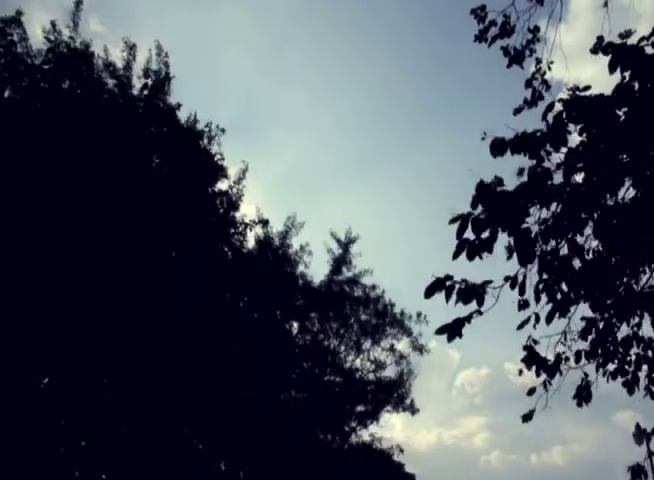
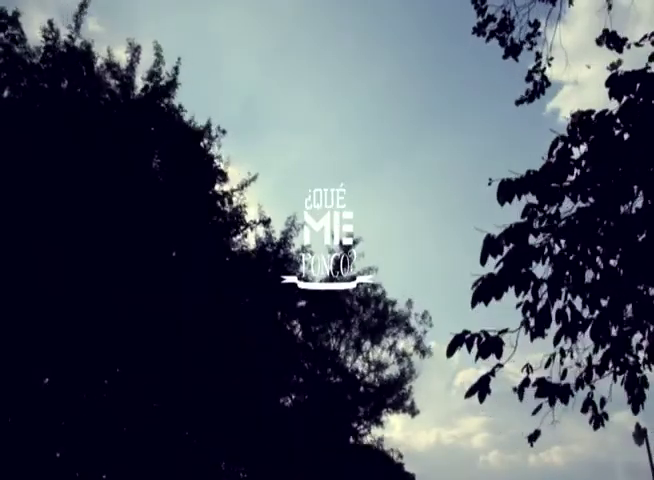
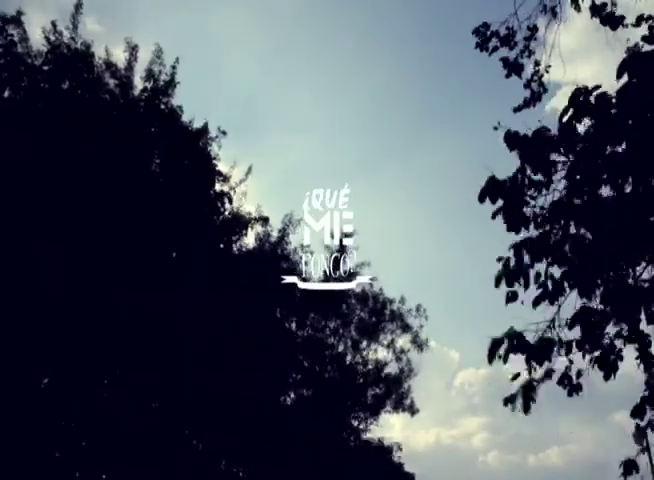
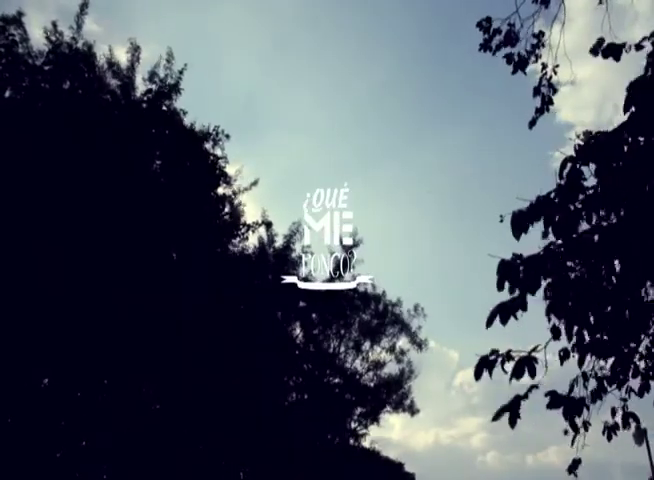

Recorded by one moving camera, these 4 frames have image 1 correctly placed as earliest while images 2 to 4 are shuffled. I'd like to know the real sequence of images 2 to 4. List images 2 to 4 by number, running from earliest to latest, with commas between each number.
2, 3, 4
